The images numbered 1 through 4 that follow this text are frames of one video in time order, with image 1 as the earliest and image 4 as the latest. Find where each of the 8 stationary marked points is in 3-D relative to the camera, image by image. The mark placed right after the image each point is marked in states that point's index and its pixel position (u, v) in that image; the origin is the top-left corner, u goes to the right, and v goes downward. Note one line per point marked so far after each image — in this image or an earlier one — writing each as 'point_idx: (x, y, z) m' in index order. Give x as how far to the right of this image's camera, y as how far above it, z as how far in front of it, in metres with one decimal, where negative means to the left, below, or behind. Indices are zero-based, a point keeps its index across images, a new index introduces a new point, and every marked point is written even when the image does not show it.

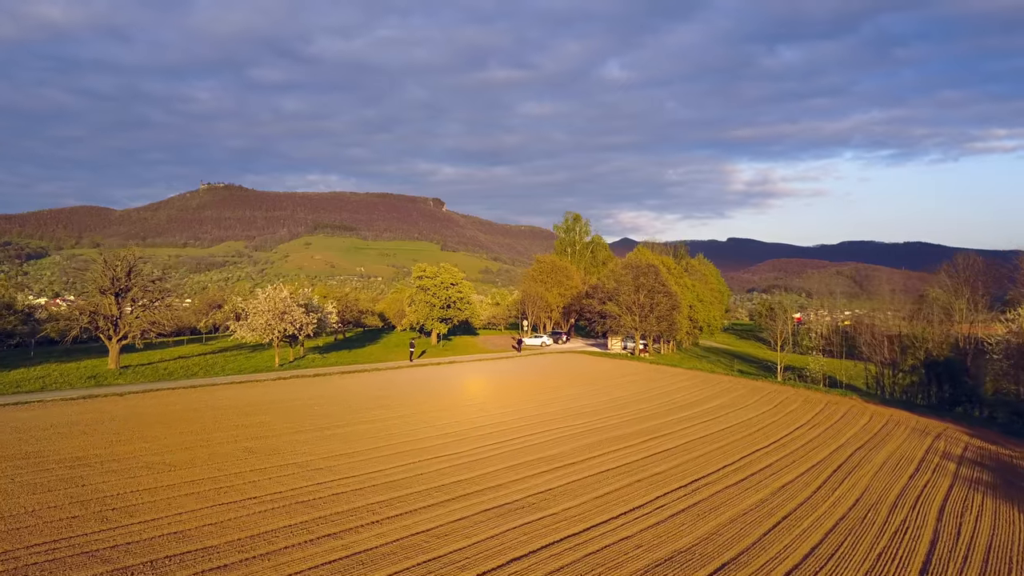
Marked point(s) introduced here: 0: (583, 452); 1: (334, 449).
0: (+2.6, -5.9, +18.7) m
1: (-6.0, -5.5, +17.6) m
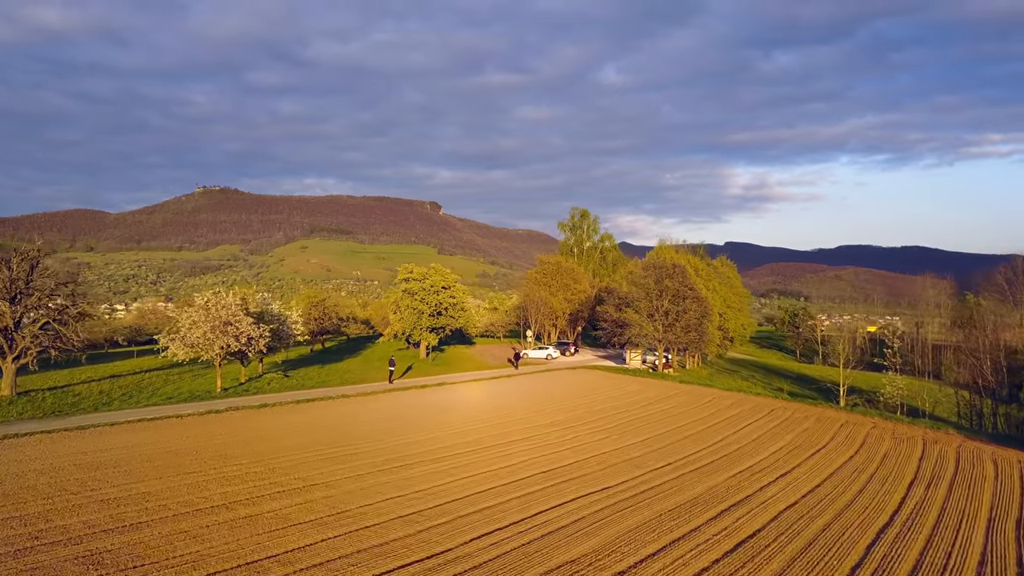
0: (+2.8, -6.0, +12.1) m
1: (-5.8, -5.6, +10.9) m
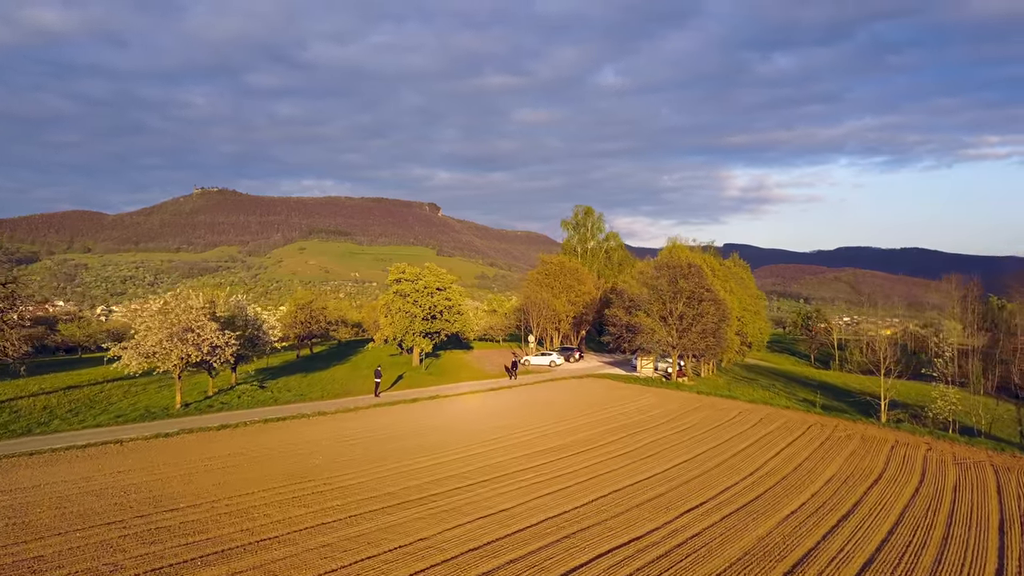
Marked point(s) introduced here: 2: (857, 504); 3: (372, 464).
0: (+3.0, -6.0, +8.9) m
1: (-5.6, -5.6, +7.7) m
2: (+10.4, -6.5, +15.7) m
3: (-4.5, -5.7, +16.7) m
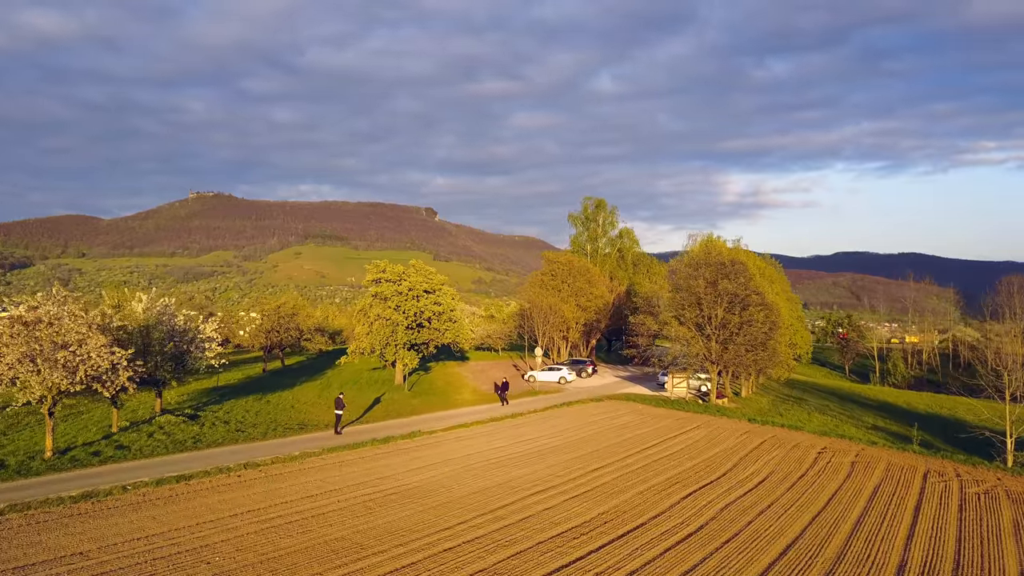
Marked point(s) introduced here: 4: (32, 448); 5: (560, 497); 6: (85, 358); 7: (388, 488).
0: (+3.3, -5.9, +2.4) m
1: (-5.3, -5.4, +1.2) m
2: (+10.7, -6.4, +9.3) m
3: (-4.2, -5.6, +10.2) m
4: (-15.5, -5.2, +16.9) m
5: (+1.4, -6.0, +14.8) m
6: (-13.0, -2.2, +16.0) m
7: (-3.6, -5.8, +15.0) m
